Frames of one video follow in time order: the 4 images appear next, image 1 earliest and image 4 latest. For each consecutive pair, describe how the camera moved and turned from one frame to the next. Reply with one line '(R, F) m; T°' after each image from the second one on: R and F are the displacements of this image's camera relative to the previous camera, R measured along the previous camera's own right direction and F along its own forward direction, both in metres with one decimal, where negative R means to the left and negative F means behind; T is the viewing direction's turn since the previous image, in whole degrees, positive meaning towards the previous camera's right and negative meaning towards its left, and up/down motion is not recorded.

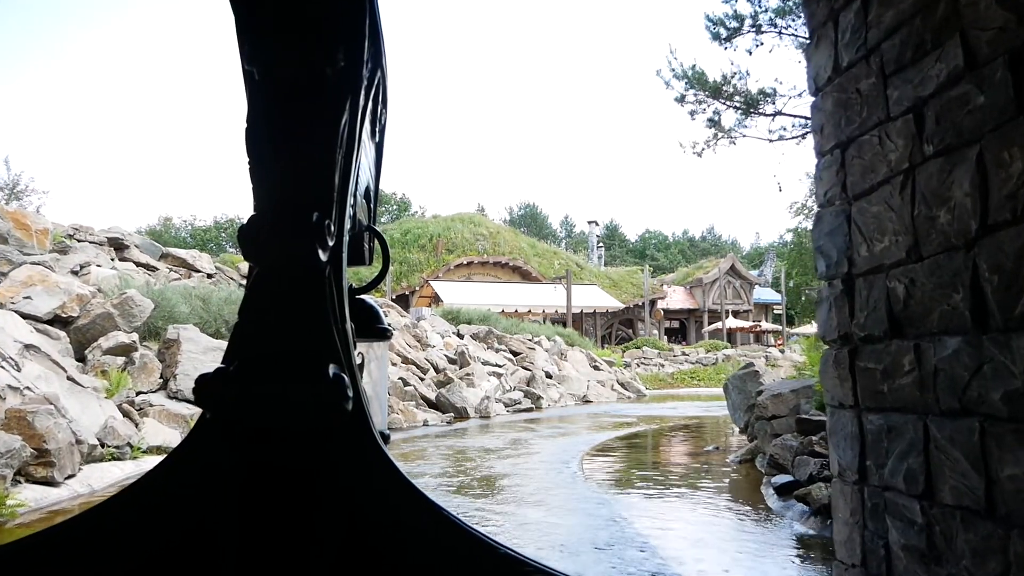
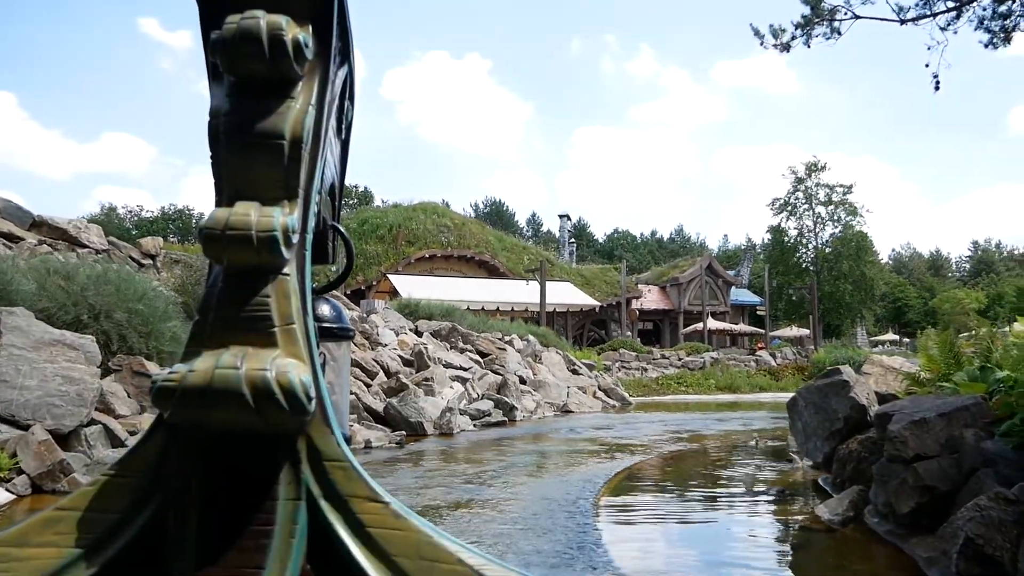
(-0.1, +2.8) m; +3°
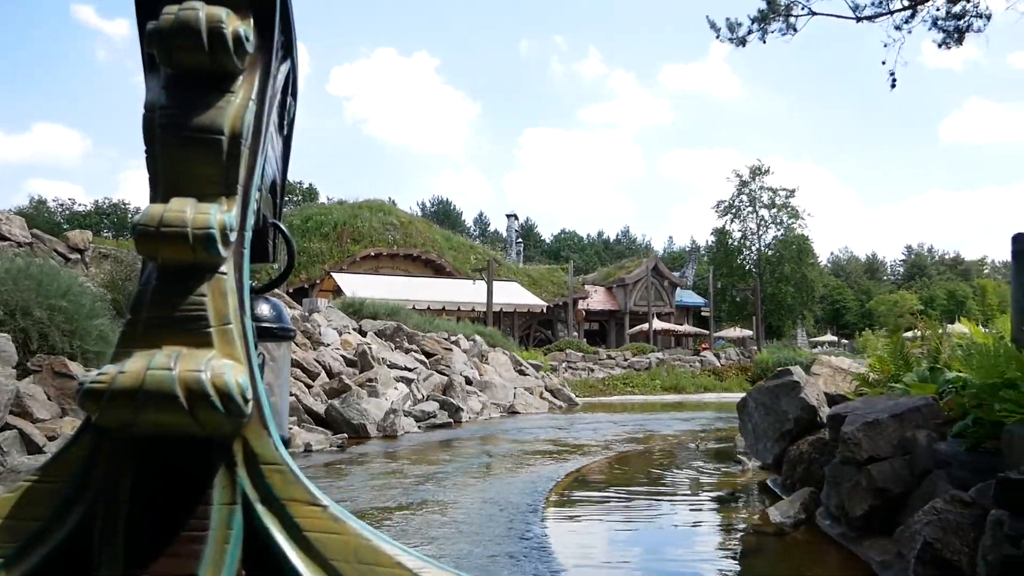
(0.0, +0.2) m; +4°
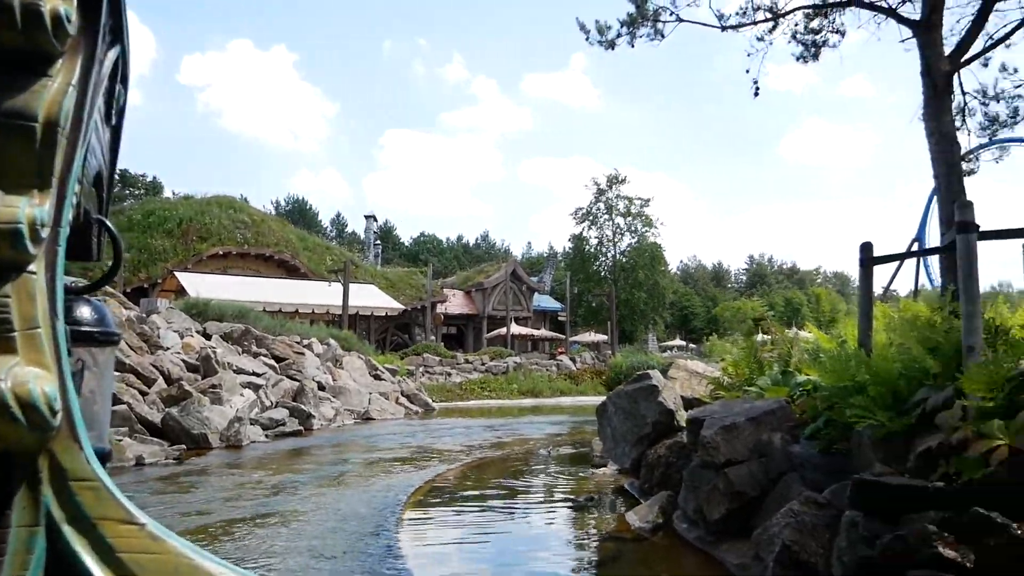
(0.0, +0.2) m; +10°
